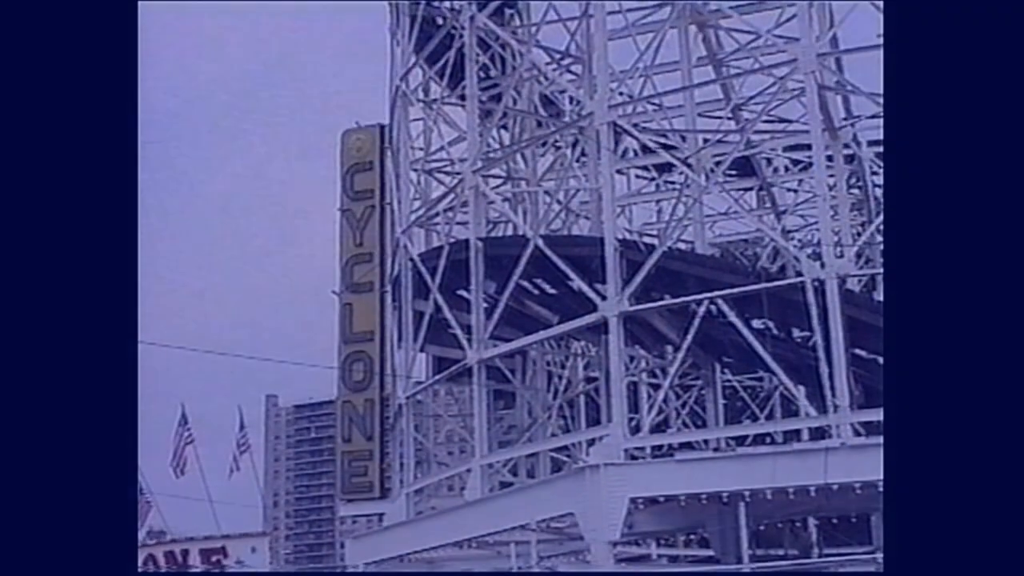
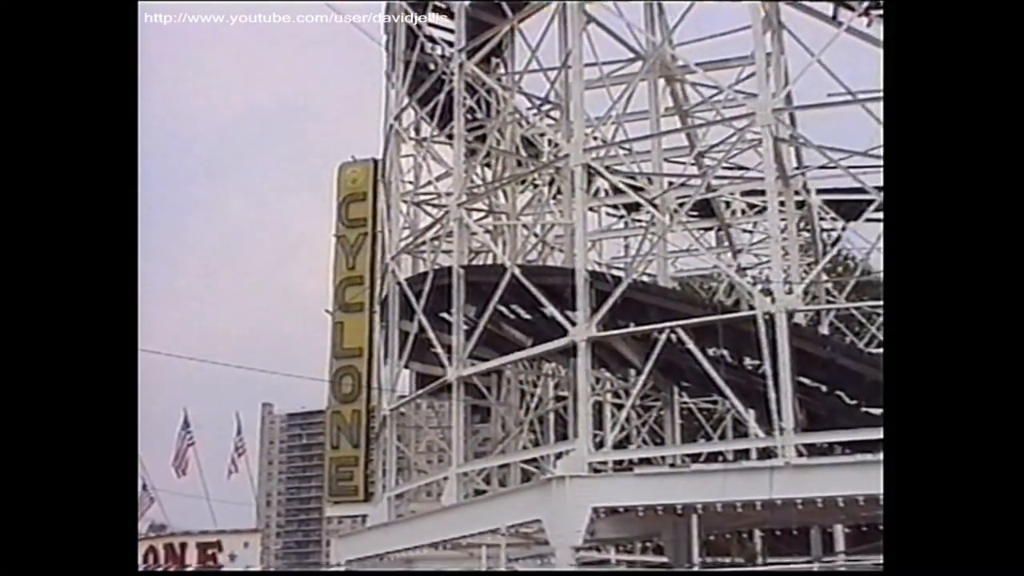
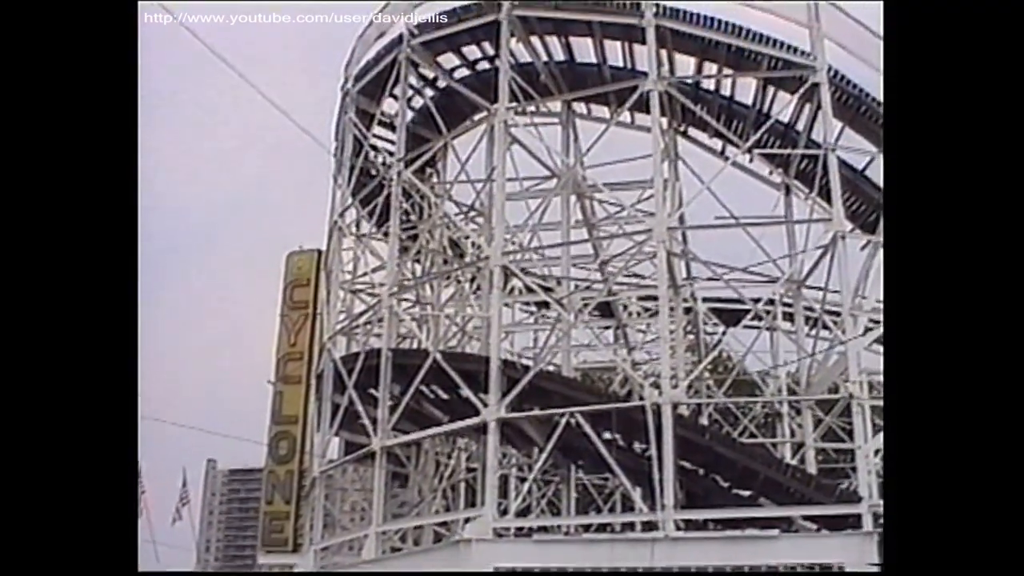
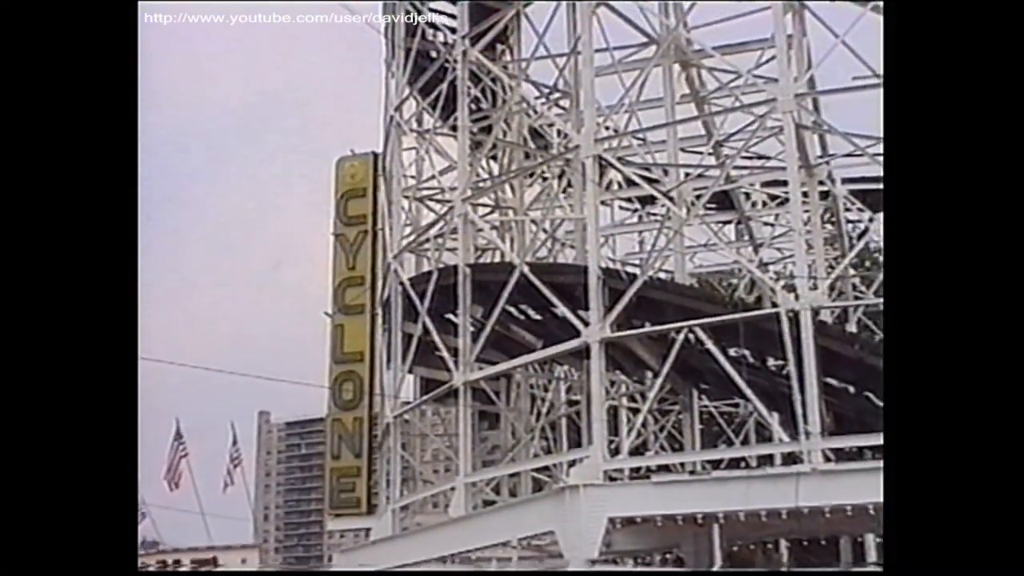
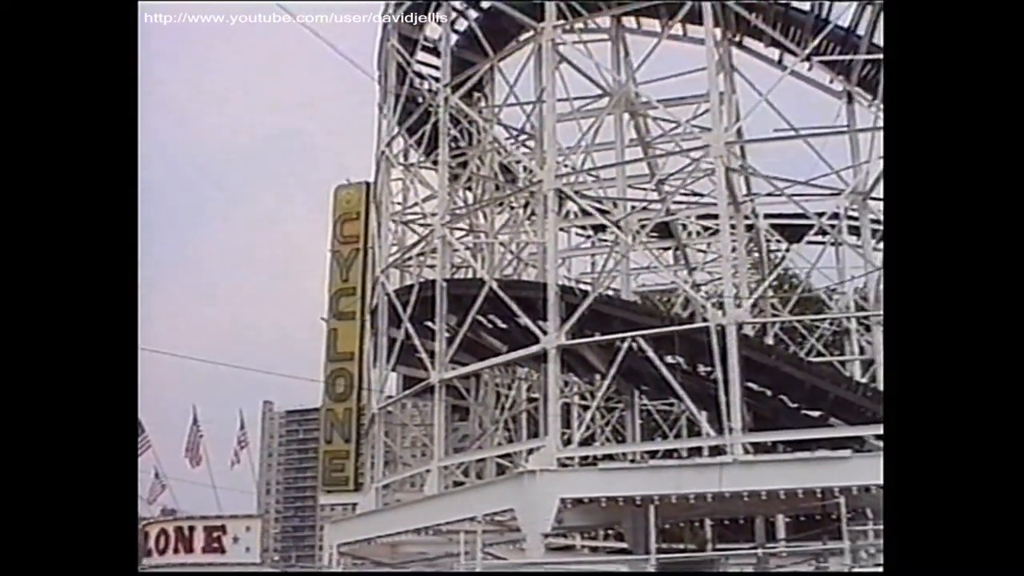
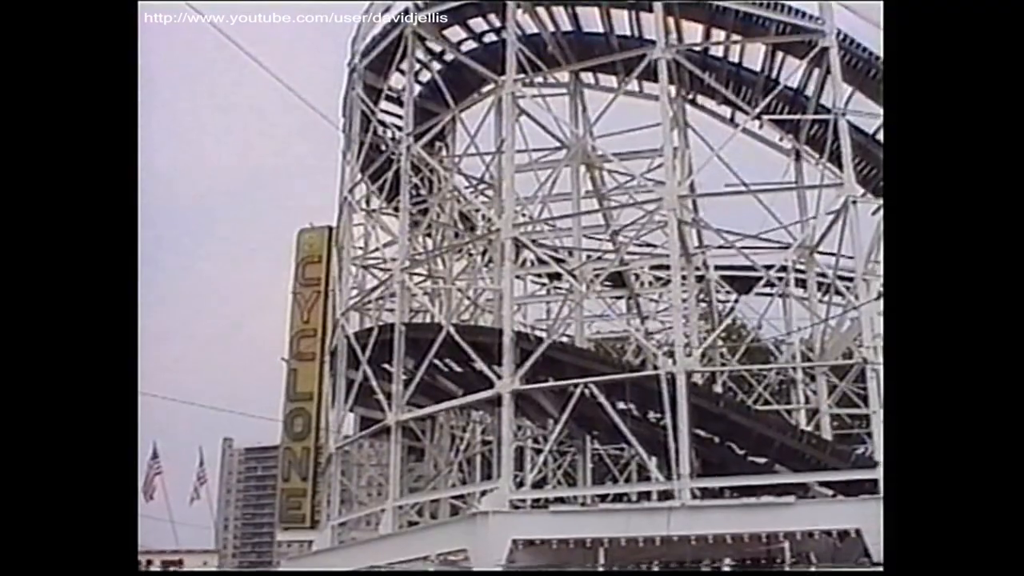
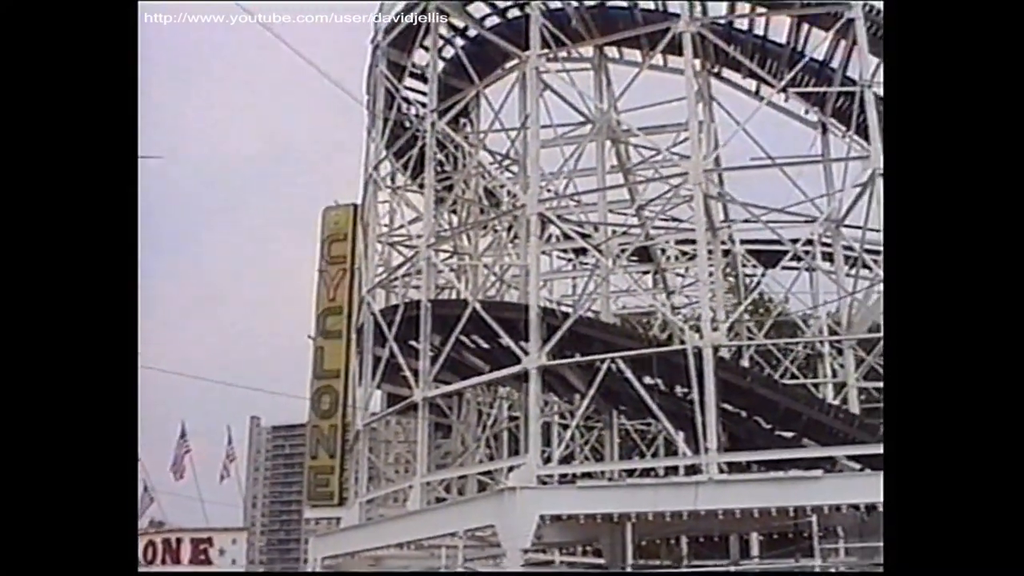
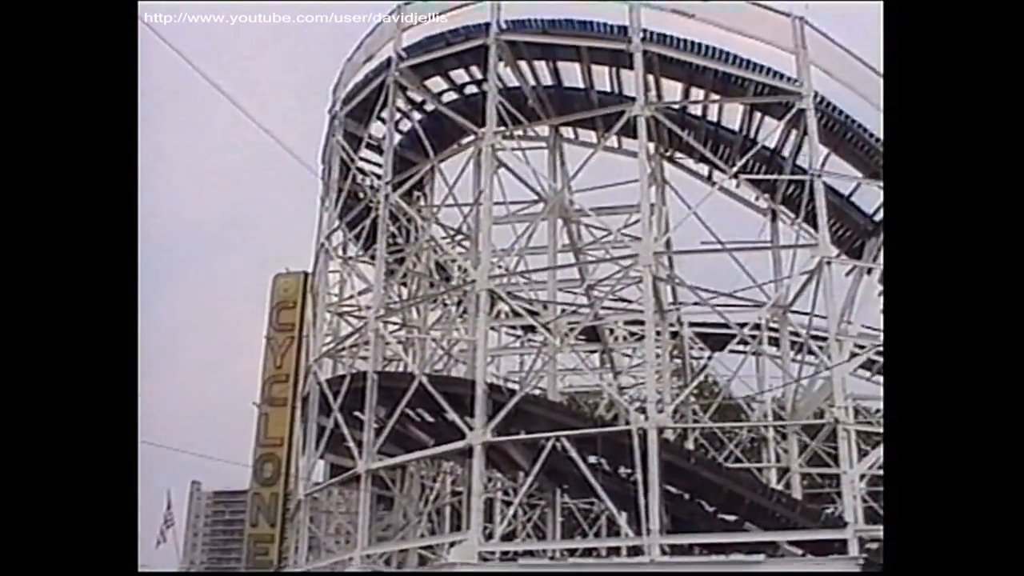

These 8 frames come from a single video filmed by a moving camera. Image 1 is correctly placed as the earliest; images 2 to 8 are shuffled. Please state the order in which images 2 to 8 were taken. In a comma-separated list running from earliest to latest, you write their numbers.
4, 2, 5, 7, 6, 3, 8
